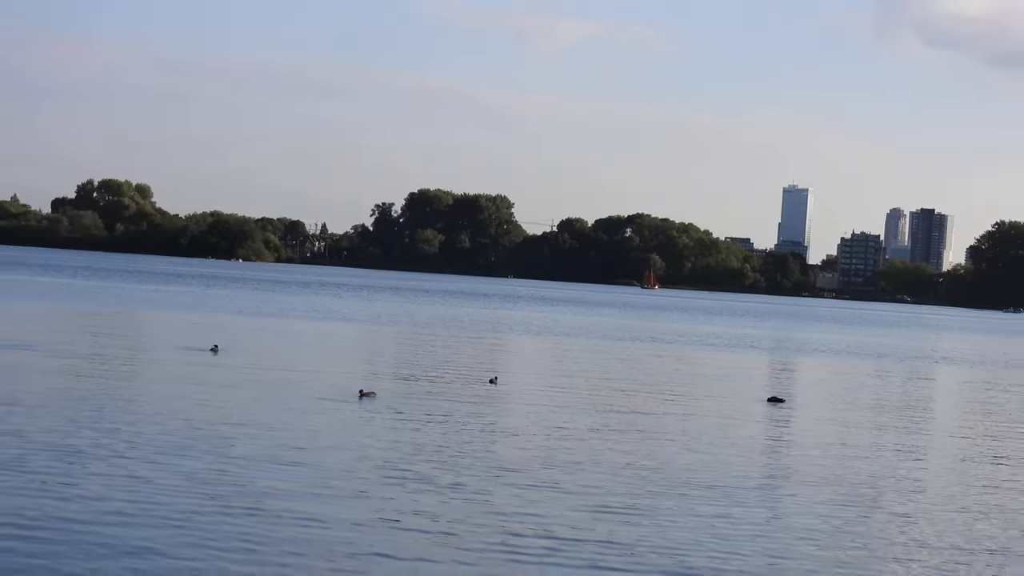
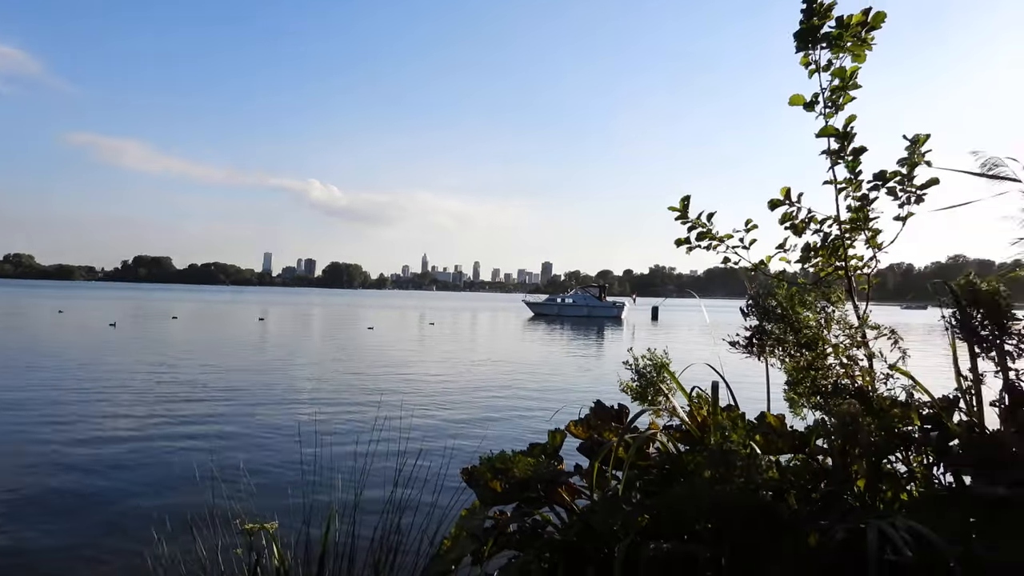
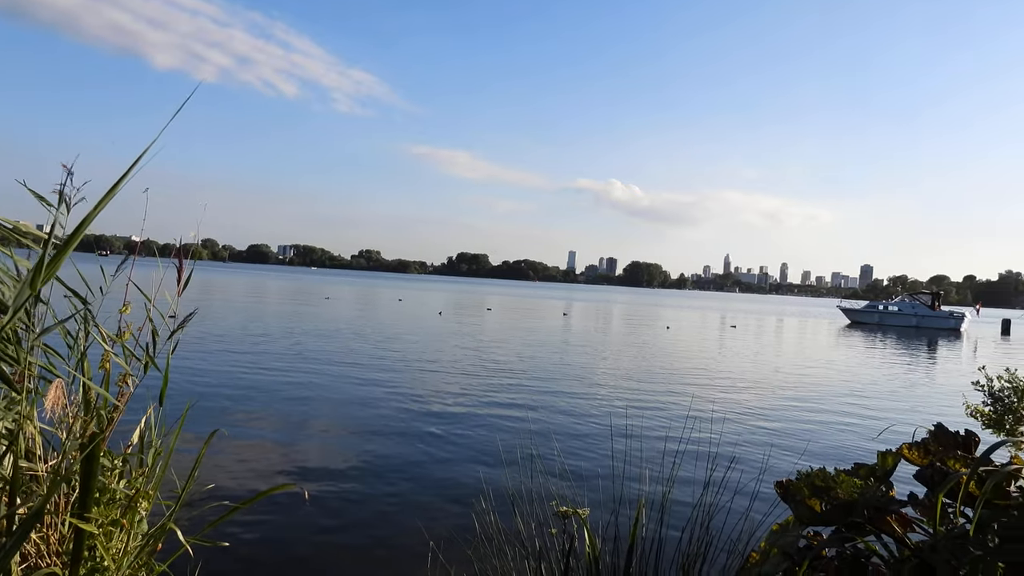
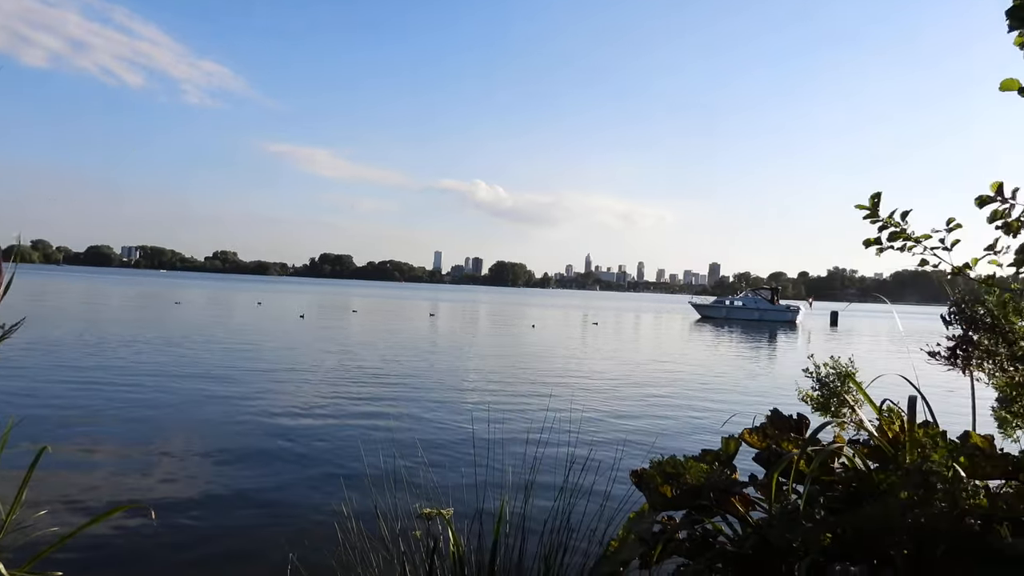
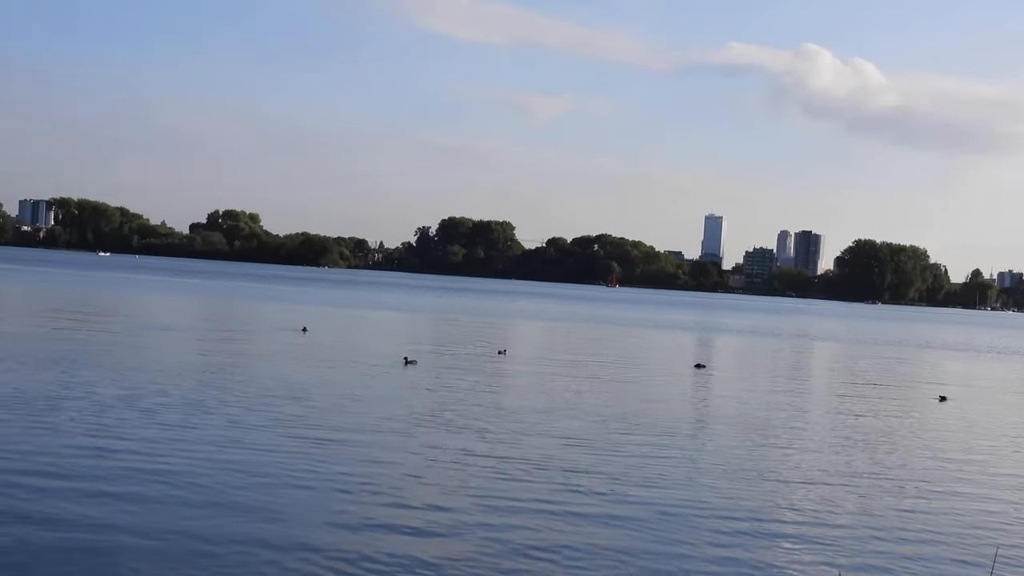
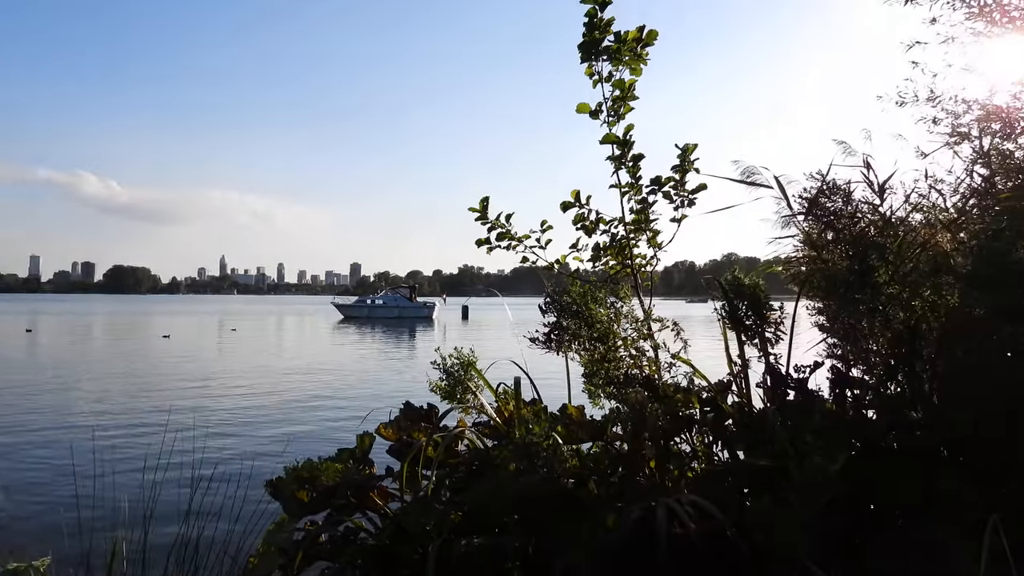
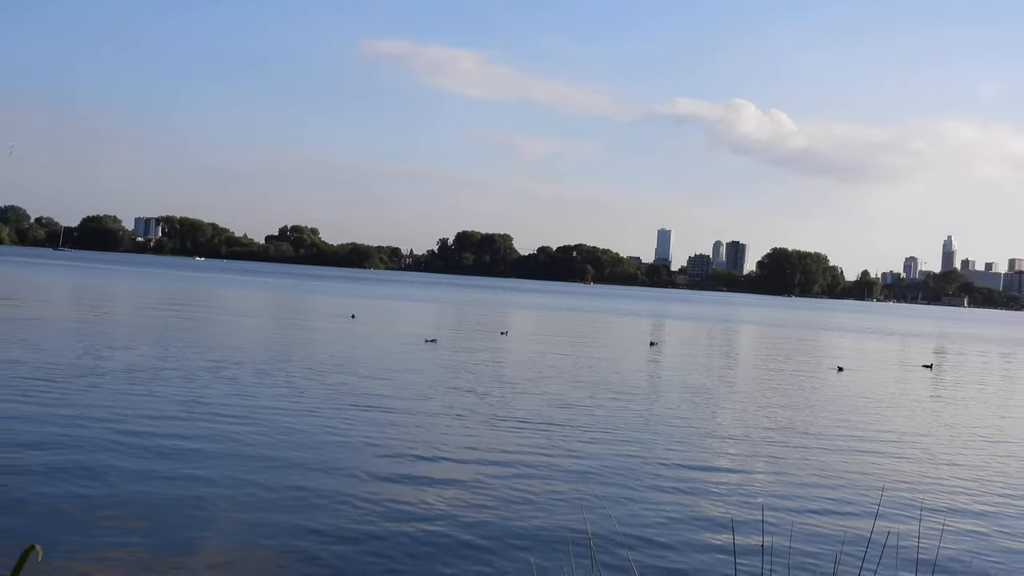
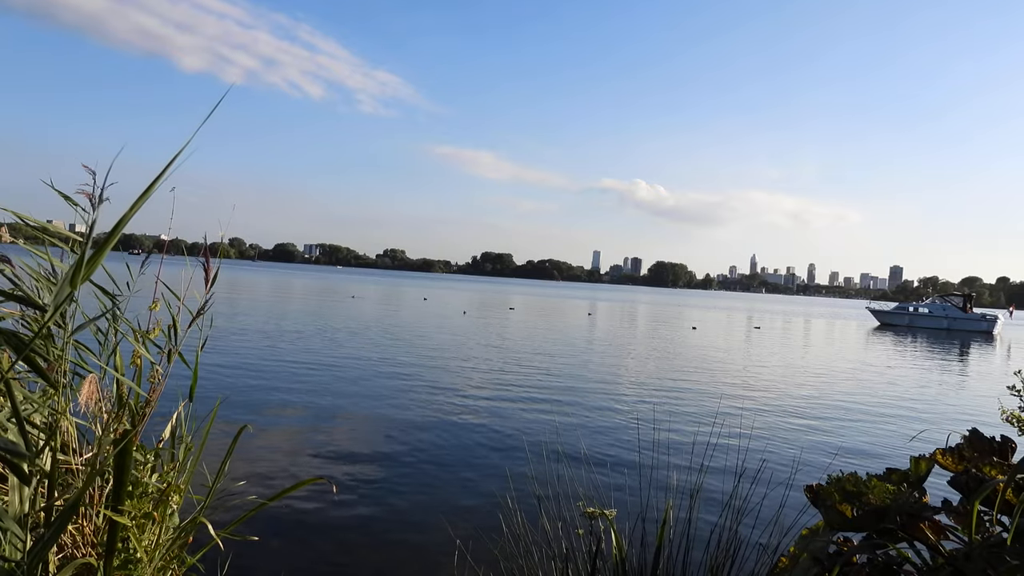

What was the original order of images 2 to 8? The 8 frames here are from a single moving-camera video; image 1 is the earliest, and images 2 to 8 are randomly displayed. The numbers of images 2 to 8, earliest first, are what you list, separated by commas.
5, 7, 8, 3, 4, 2, 6
